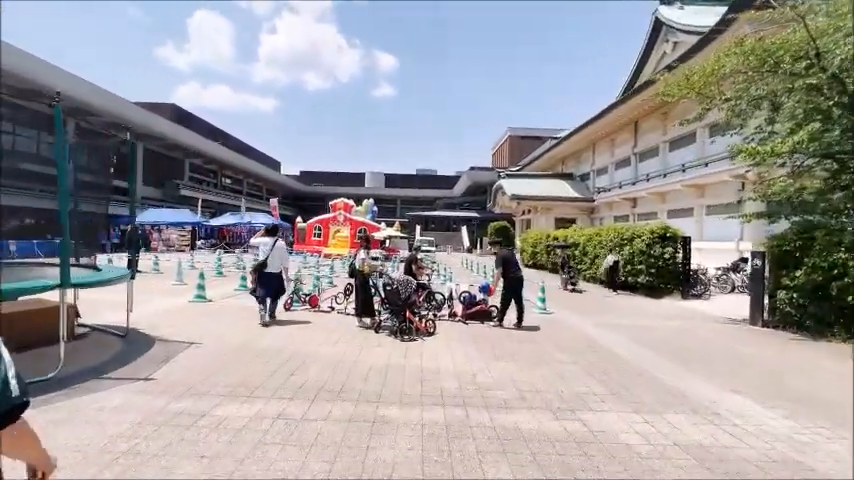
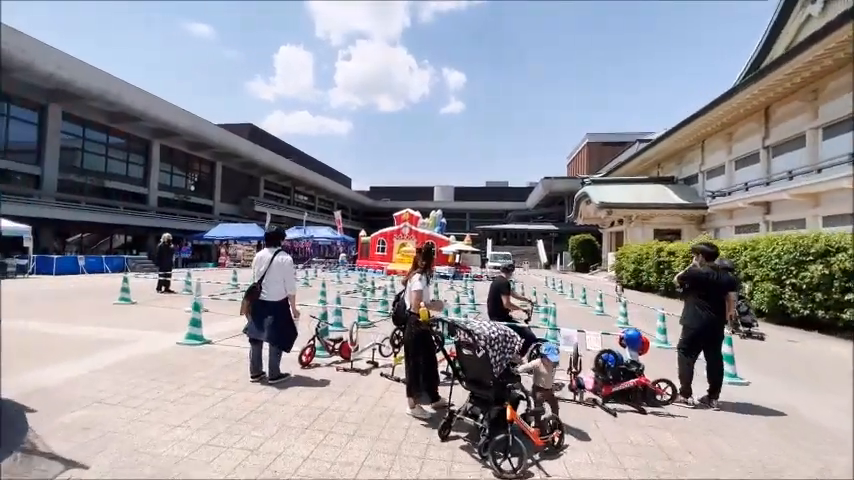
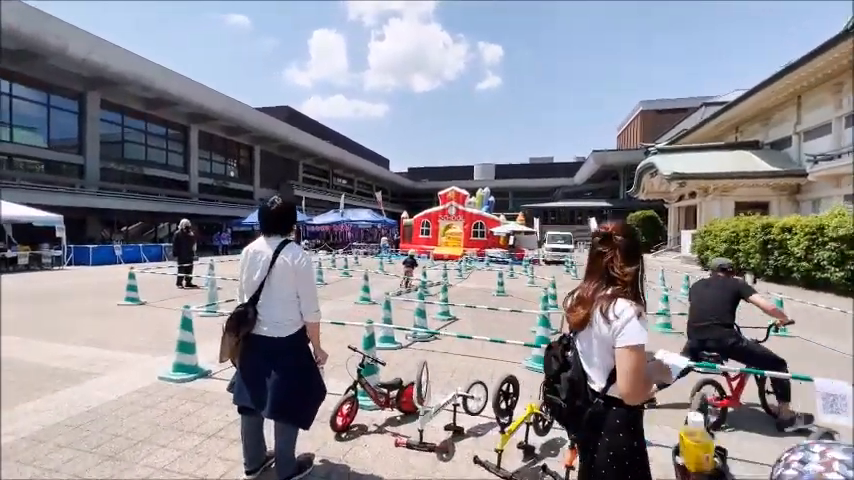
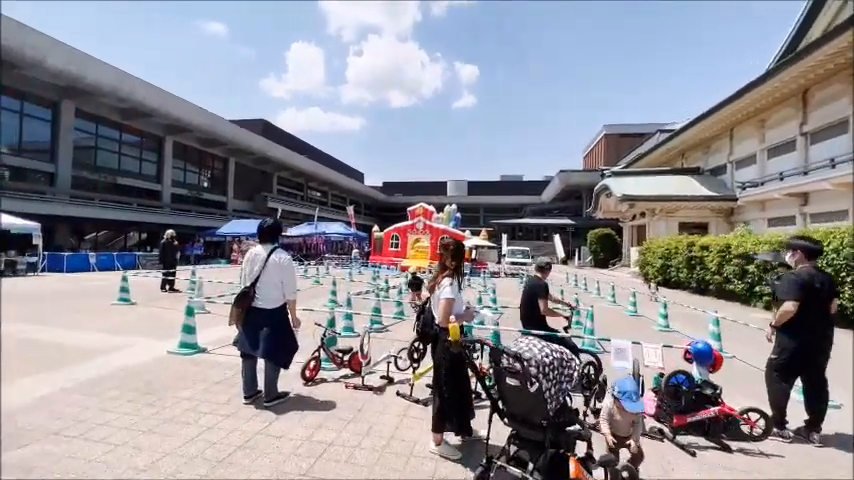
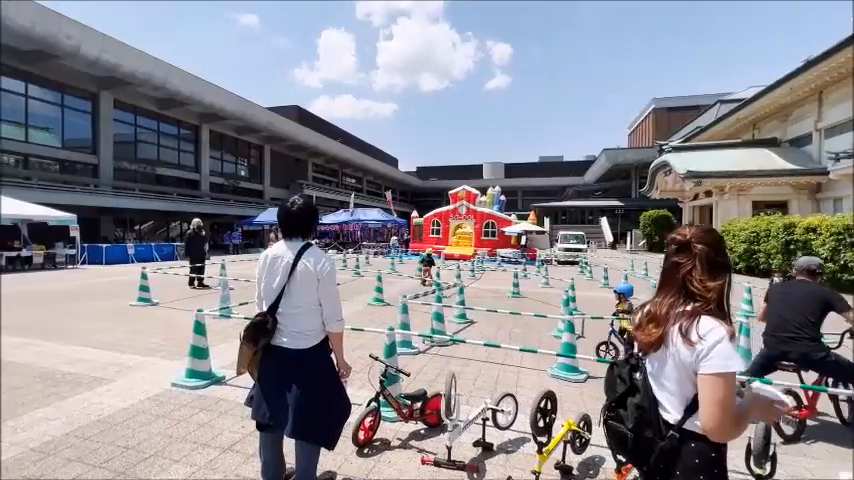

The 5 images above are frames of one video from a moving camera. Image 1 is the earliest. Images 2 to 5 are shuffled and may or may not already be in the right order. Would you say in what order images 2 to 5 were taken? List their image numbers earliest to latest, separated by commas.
2, 4, 3, 5
